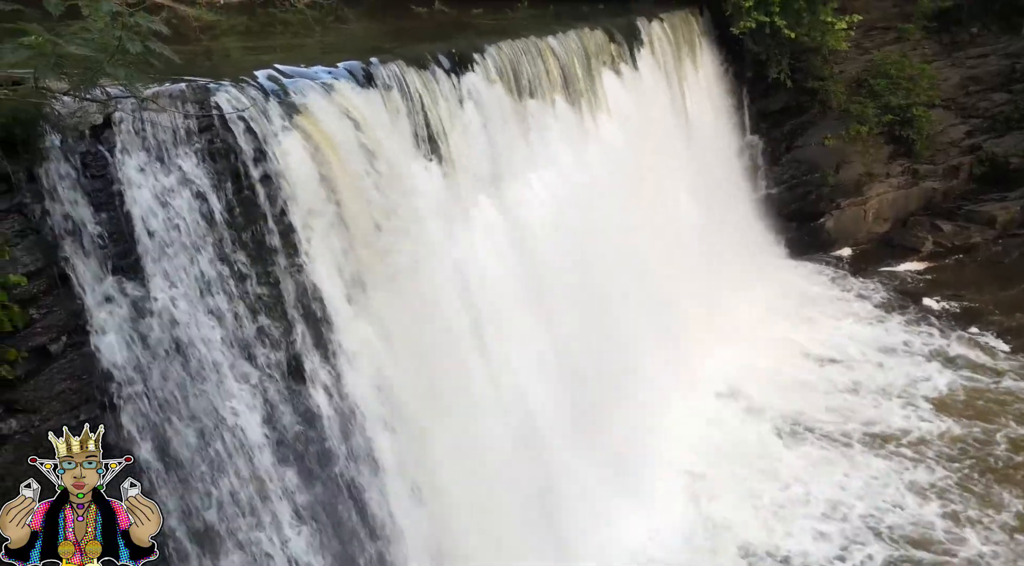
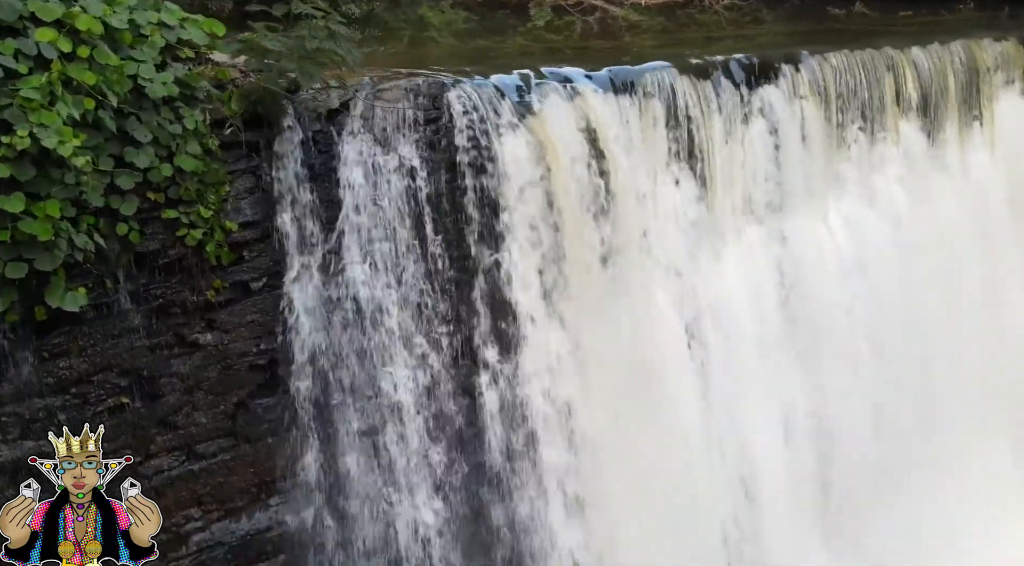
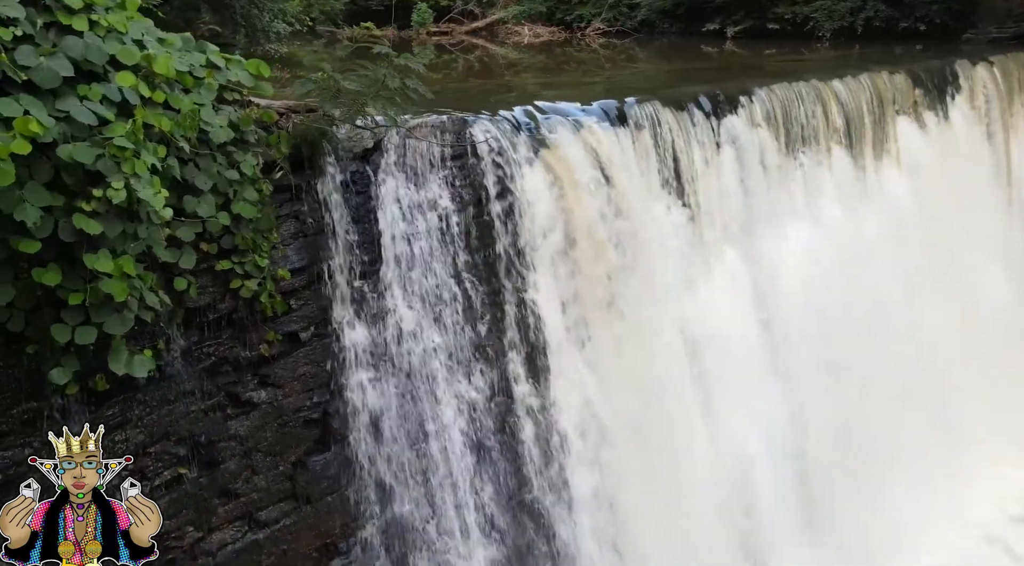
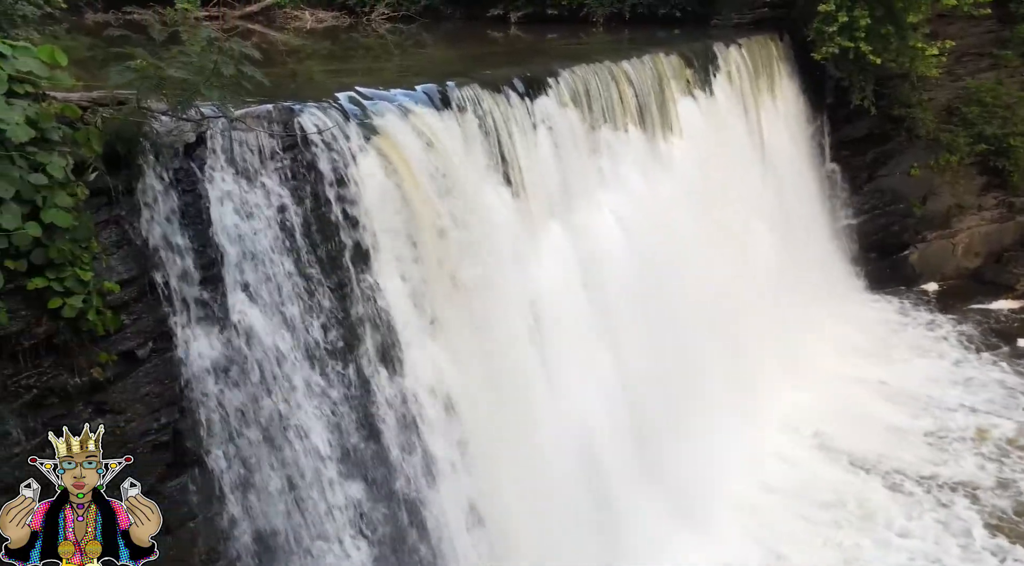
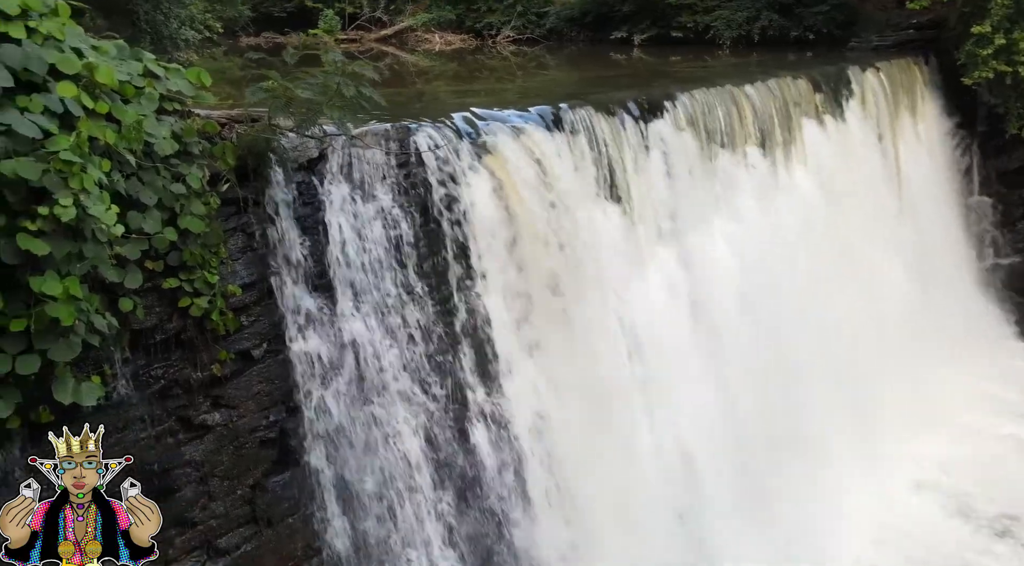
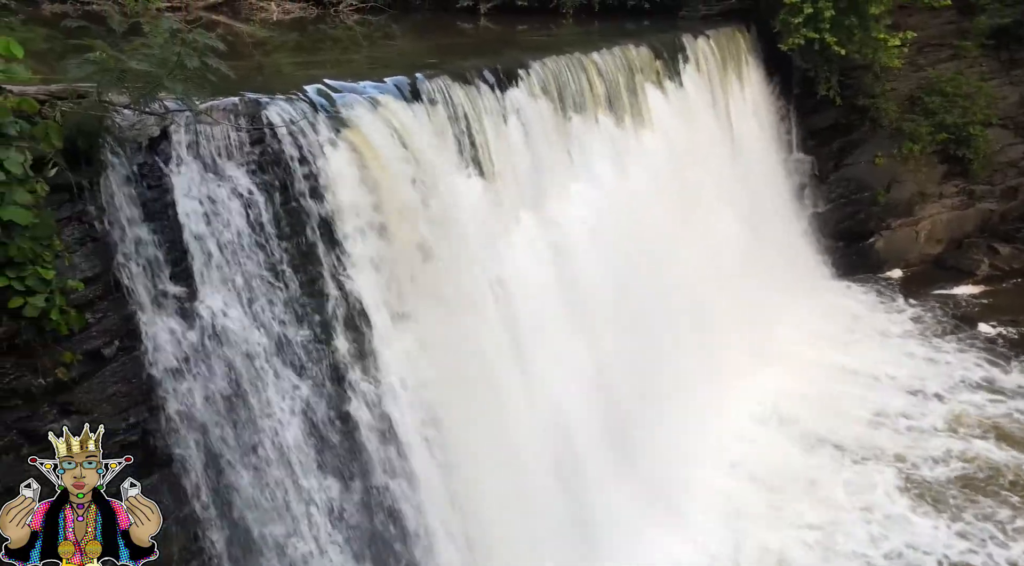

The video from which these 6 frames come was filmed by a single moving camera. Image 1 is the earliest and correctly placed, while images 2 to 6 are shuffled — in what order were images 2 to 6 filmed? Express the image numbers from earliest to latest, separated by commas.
6, 4, 5, 3, 2
